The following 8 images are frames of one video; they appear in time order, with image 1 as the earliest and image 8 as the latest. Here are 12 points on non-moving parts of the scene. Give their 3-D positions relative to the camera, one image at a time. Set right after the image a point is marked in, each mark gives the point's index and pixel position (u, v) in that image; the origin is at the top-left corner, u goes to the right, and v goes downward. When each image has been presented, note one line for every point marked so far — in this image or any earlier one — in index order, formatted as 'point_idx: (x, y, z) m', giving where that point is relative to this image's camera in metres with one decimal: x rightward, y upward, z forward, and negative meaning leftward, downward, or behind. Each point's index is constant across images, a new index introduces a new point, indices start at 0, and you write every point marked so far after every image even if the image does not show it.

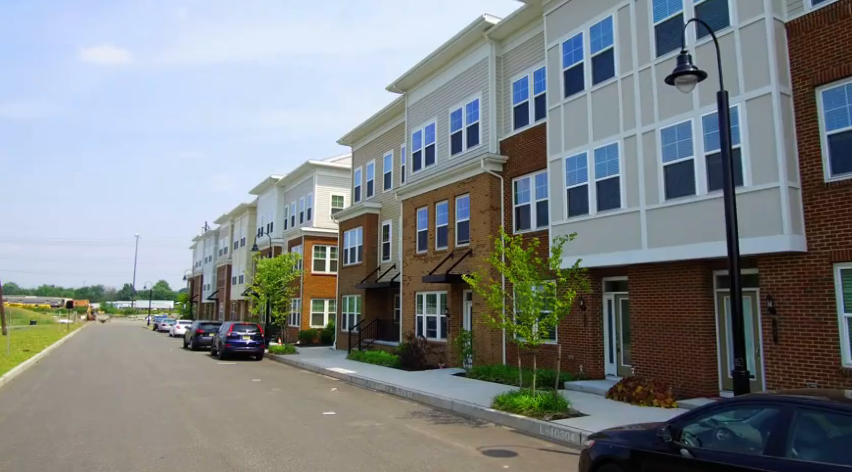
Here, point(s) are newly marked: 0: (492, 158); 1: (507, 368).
0: (+2.0, +2.4, +17.2) m
1: (+2.3, -3.6, +15.6) m
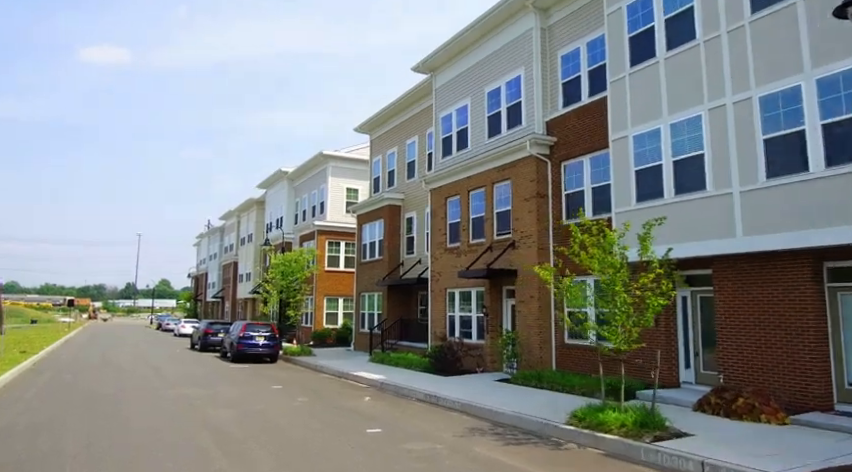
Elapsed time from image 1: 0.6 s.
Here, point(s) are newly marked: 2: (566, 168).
0: (+3.1, +2.6, +15.5) m
1: (+3.3, -3.4, +13.9) m
2: (+3.8, +1.8, +15.3) m
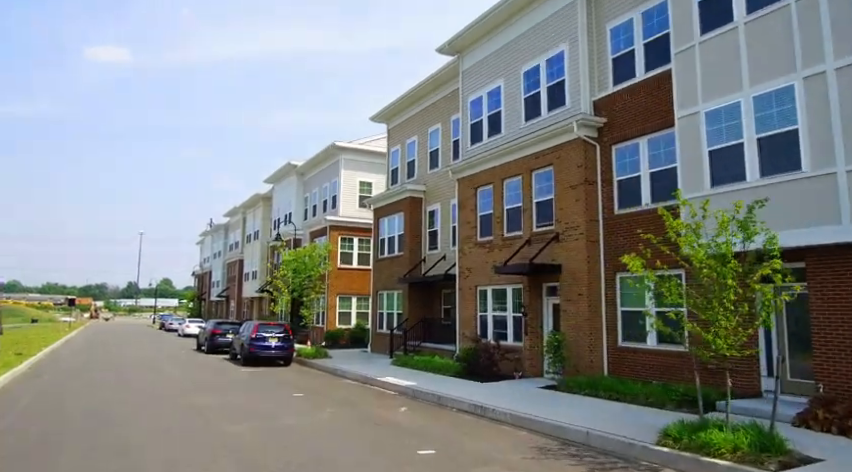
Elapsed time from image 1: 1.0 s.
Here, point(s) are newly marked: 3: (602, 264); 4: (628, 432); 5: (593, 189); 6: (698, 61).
0: (+3.9, +2.8, +14.0) m
1: (+4.2, -3.1, +12.4) m
2: (+4.6, +2.0, +13.8) m
3: (+4.2, -0.7, +13.8) m
4: (+3.0, -2.9, +8.5) m
5: (+4.1, +1.2, +14.0) m
6: (+5.5, +3.5, +11.5) m
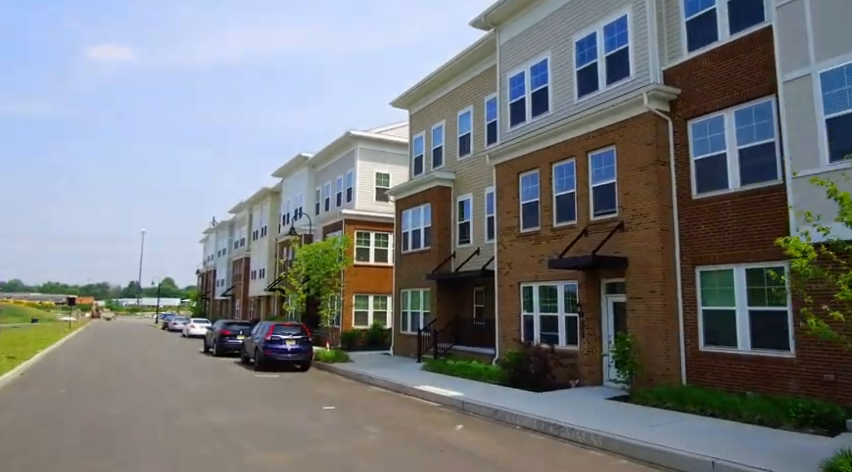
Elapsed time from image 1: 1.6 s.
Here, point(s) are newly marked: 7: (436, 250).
0: (+5.0, +3.1, +12.2) m
1: (+5.2, -2.9, +10.6) m
2: (+5.7, +2.3, +12.0) m
3: (+5.2, -0.4, +12.0) m
4: (+4.0, -2.7, +6.7) m
5: (+5.1, +1.4, +12.2) m
6: (+6.5, +3.8, +9.7) m
7: (+0.3, -0.5, +19.6) m
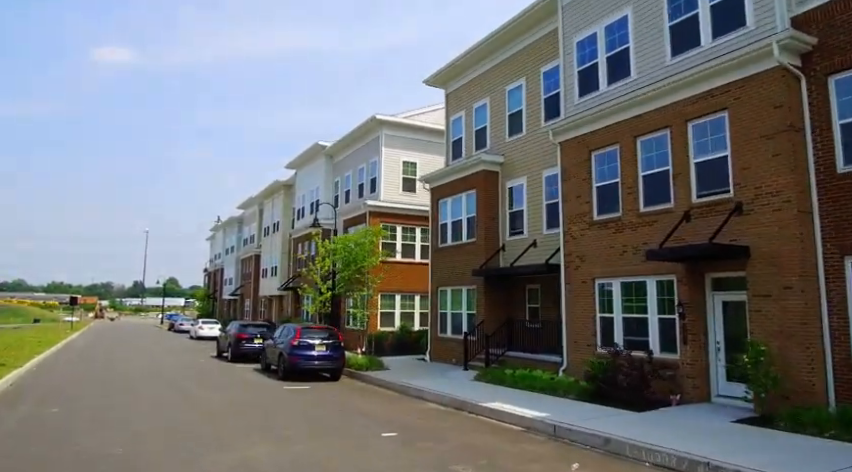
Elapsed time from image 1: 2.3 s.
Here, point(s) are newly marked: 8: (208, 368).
0: (+6.3, +3.4, +9.8) m
1: (+6.5, -2.6, +8.2) m
2: (+7.0, +2.6, +9.6) m
3: (+6.6, -0.1, +9.6) m
4: (+5.3, -2.4, +4.3) m
5: (+6.5, +1.7, +9.9) m
6: (+7.8, +4.1, +7.3) m
7: (+1.7, -0.2, +17.3) m
8: (-7.5, -4.5, +19.5) m
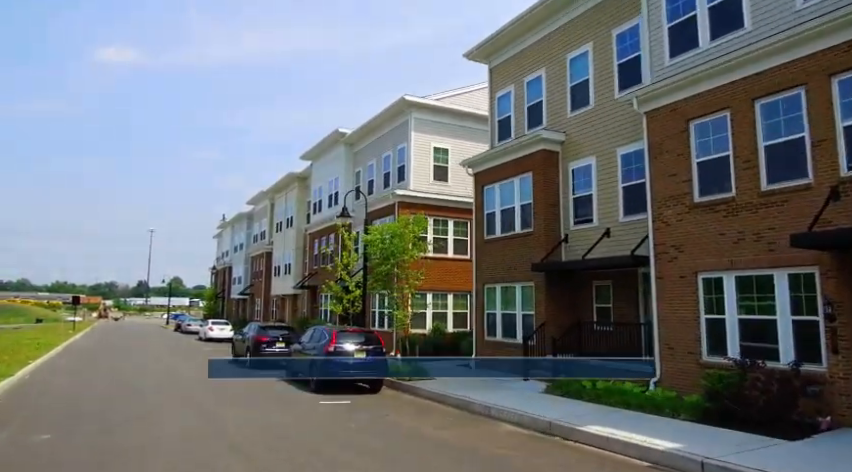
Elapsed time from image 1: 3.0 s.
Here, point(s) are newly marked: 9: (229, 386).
0: (+7.6, +3.7, +7.6) m
1: (+7.9, -2.3, +6.0) m
2: (+8.3, +2.8, +7.4) m
3: (+7.9, +0.2, +7.4) m
4: (+6.6, -2.1, +2.1) m
5: (+7.8, +2.0, +7.6) m
6: (+9.1, +4.4, +5.1) m
7: (+3.1, +0.1, +15.0) m
8: (-6.1, -4.2, +17.3) m
9: (-5.4, -4.1, +15.7) m
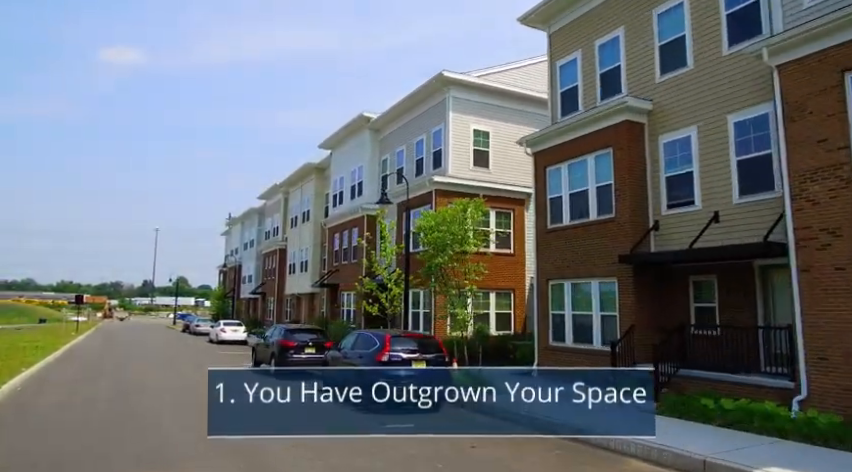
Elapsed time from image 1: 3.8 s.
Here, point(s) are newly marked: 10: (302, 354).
0: (+9.0, +4.0, +5.2) m
1: (+9.2, -2.0, +3.6) m
2: (+9.7, +3.1, +5.0) m
3: (+9.3, +0.5, +5.0) m
4: (+8.0, -1.8, -0.3) m
5: (+9.2, +2.3, +5.2) m
6: (+10.5, +4.6, +2.6) m
7: (+4.5, +0.4, +12.7) m
8: (-4.7, -3.9, +15.0) m
9: (-4.0, -3.8, +13.4) m
10: (-3.3, -3.3, +16.0) m
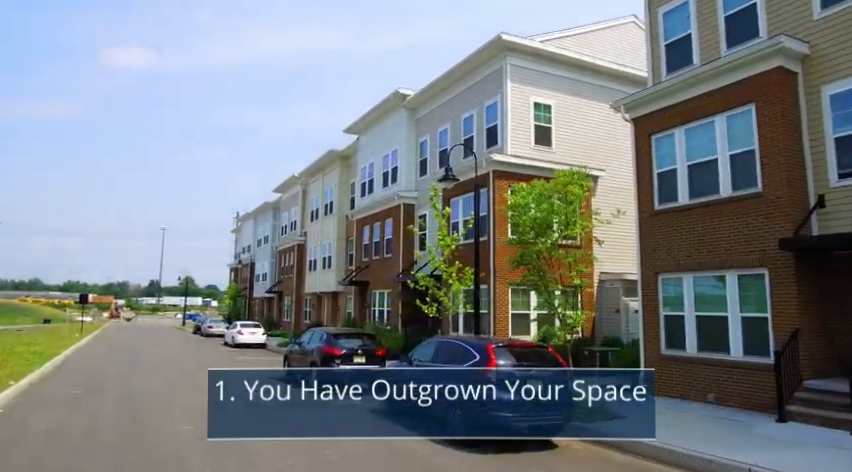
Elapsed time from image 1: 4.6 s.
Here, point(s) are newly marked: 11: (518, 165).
0: (+10.6, +4.3, +2.3) m
1: (+10.8, -1.7, +0.7) m
2: (+11.3, +3.5, +2.1) m
3: (+10.9, +0.8, +2.1) m
4: (+9.6, -1.4, -3.2) m
5: (+10.8, +2.7, +2.3) m
6: (+12.1, +5.0, -0.2) m
7: (+6.2, +0.8, +9.8) m
8: (-3.0, -3.6, +12.2) m
9: (-2.3, -3.5, +10.6) m
10: (-1.6, -2.9, +13.3) m
11: (+2.9, +2.2, +17.6) m
